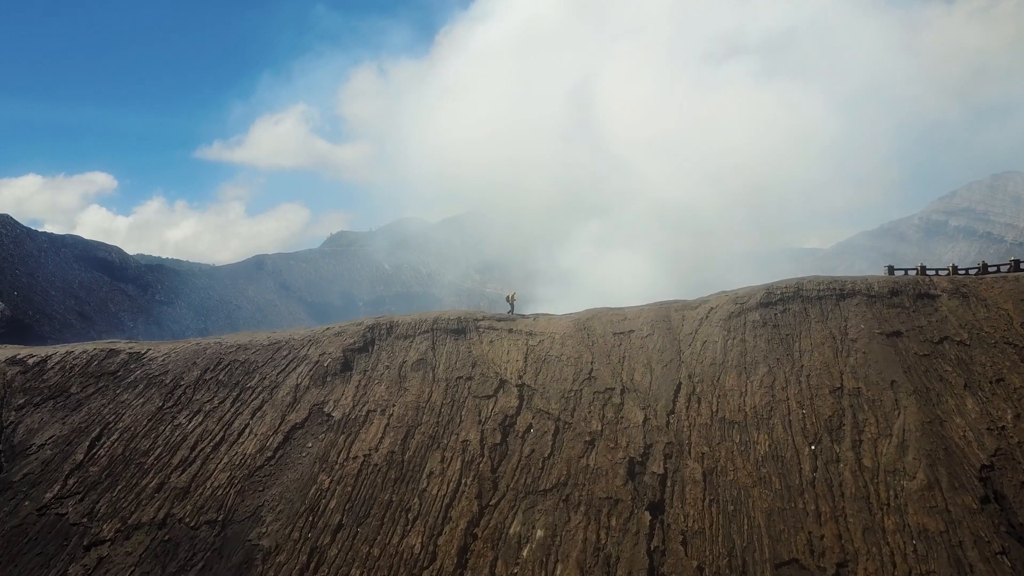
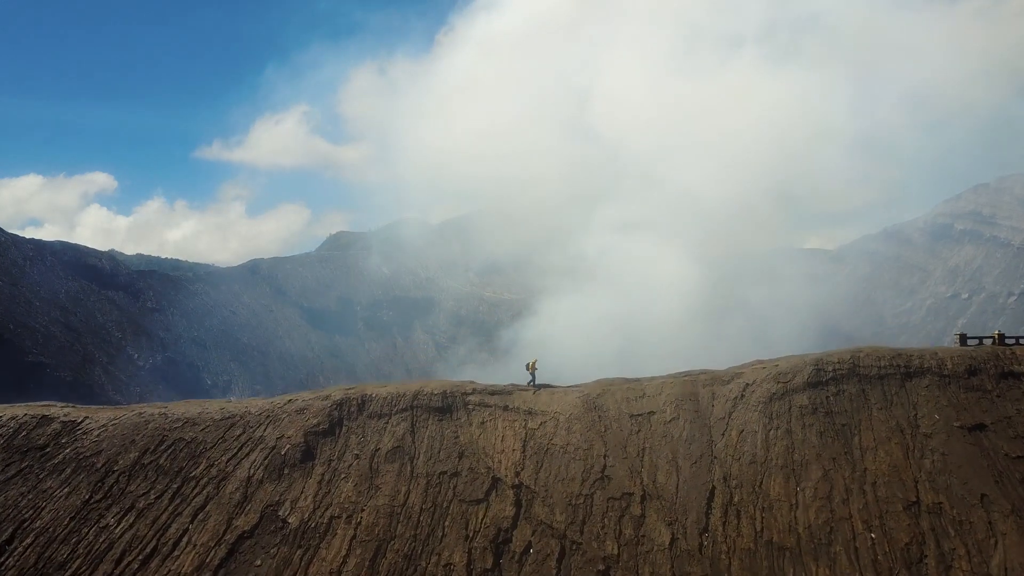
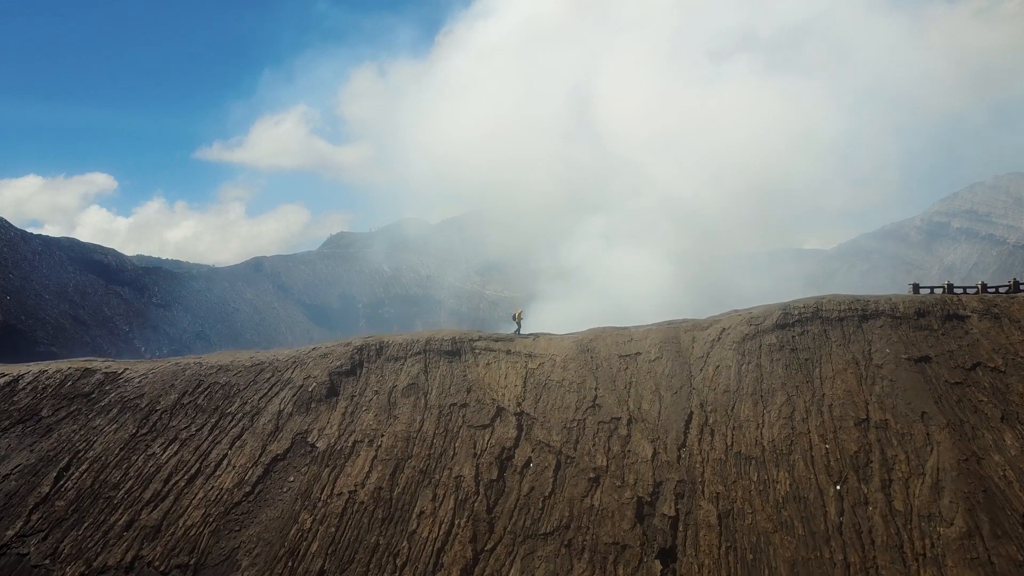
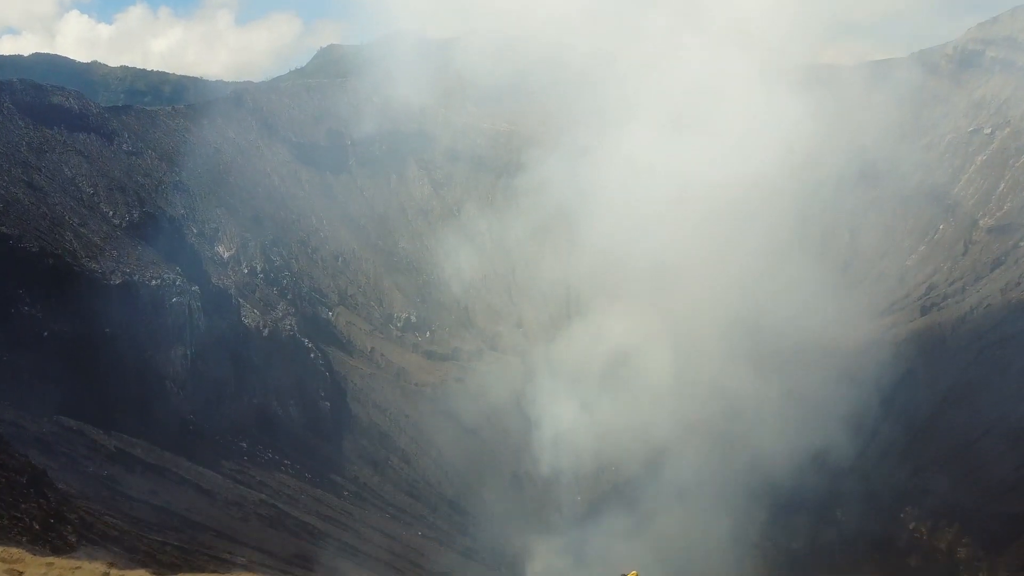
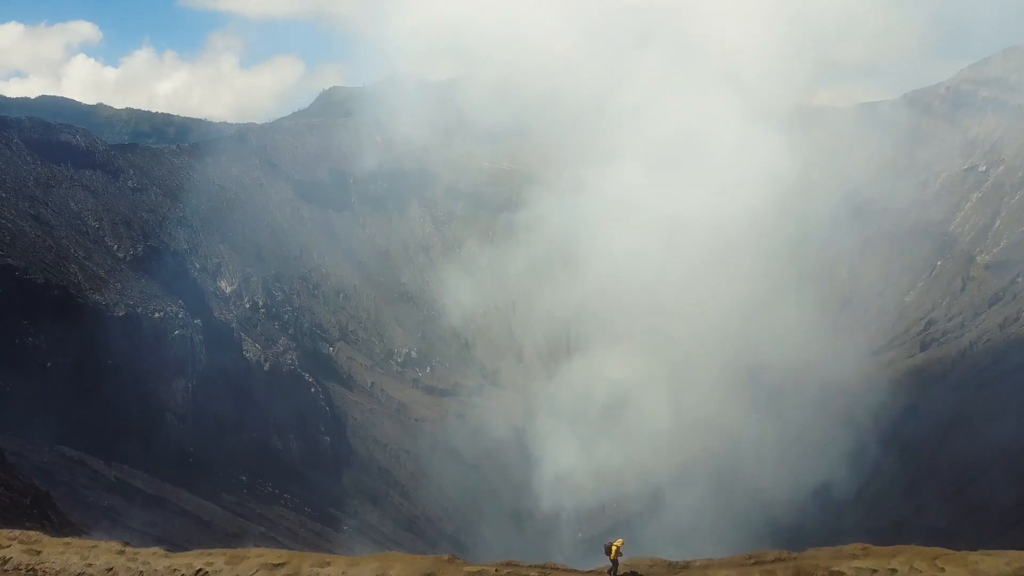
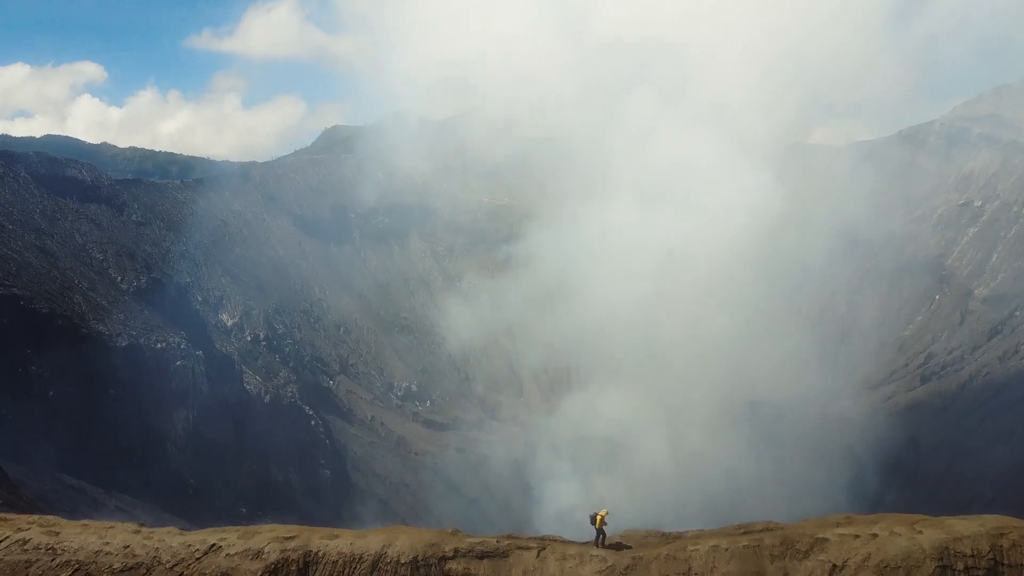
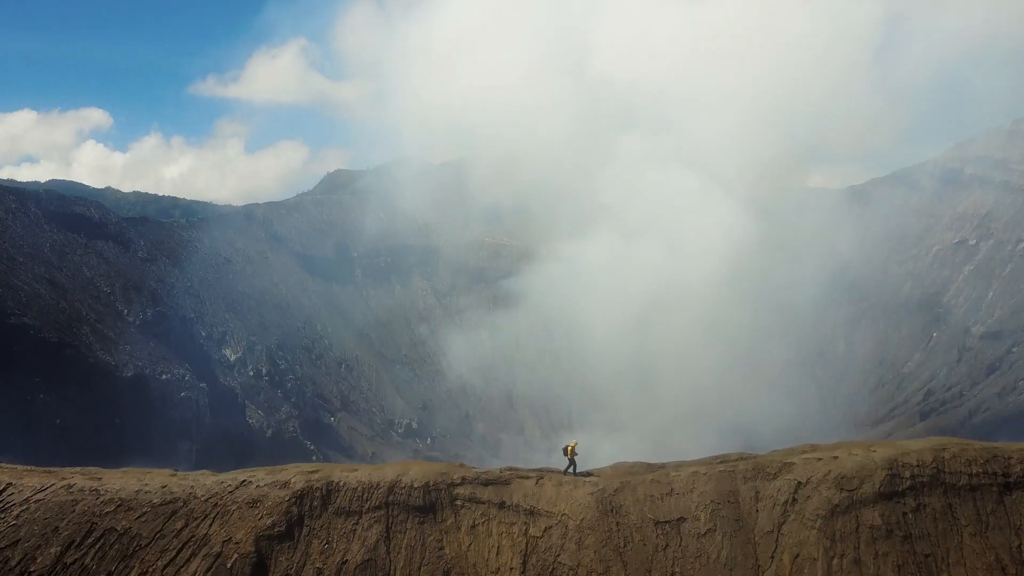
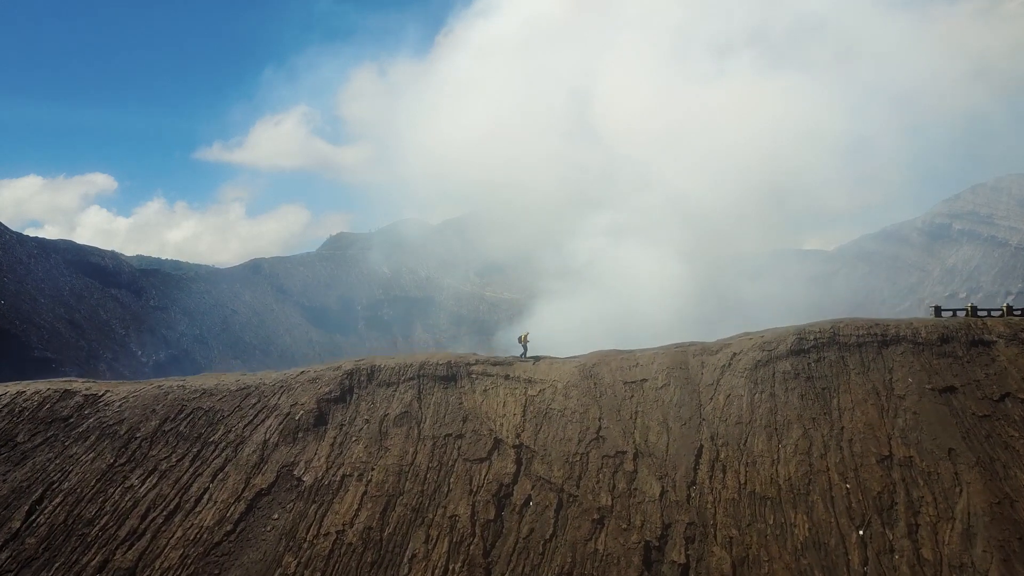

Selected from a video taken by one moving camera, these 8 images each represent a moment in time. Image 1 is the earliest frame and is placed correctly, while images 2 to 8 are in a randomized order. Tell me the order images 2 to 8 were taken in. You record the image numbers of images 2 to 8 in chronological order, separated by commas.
3, 8, 2, 7, 6, 5, 4
